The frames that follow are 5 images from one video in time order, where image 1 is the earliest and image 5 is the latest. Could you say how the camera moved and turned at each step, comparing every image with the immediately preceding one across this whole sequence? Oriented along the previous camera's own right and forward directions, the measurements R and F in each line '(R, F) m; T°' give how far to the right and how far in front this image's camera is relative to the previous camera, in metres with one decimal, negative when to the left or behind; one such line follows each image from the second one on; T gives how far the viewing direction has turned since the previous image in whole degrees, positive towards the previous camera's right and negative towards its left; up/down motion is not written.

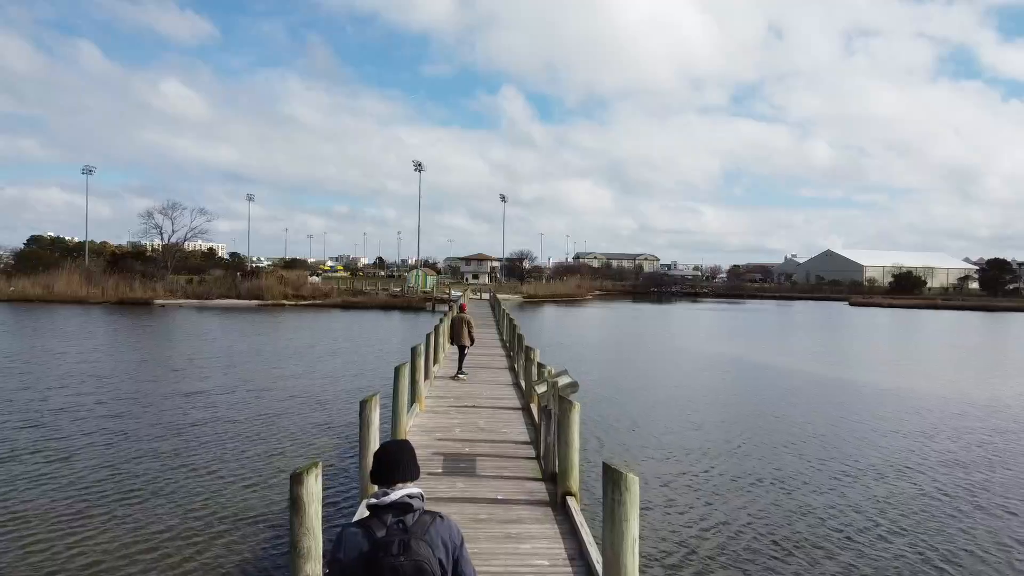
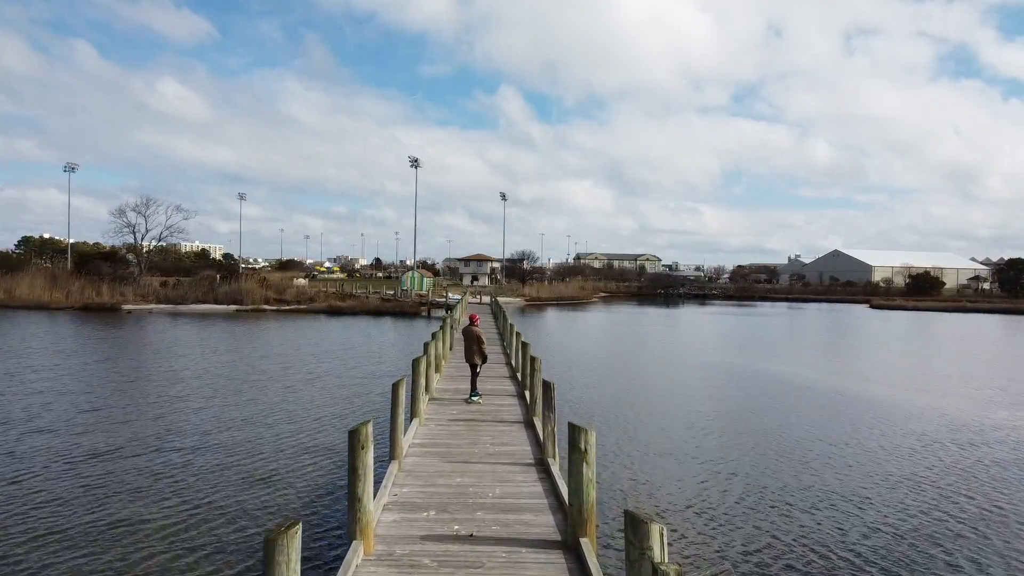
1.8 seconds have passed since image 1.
(-0.1, +1.8) m; 0°
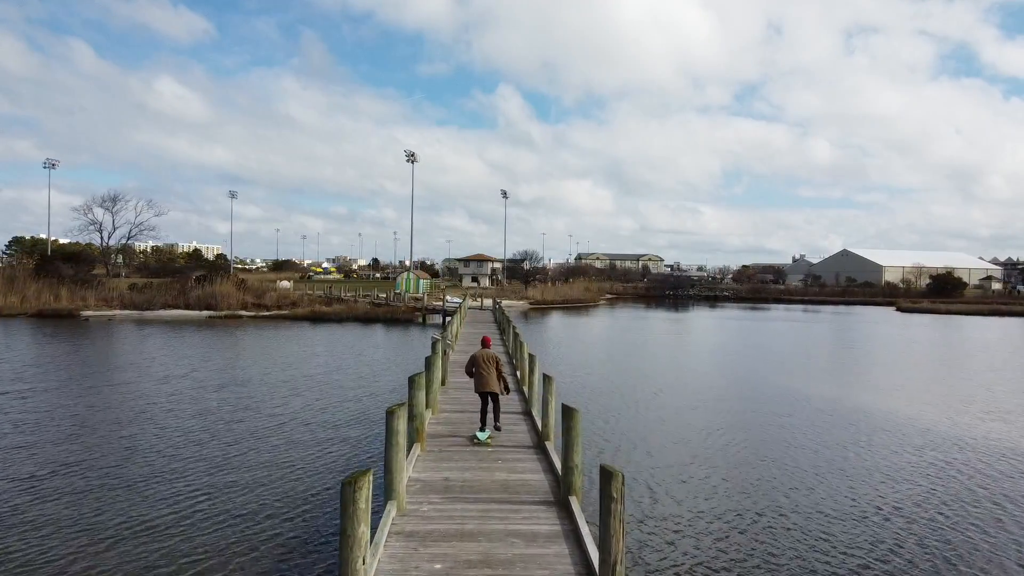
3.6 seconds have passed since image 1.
(-0.2, +2.0) m; 0°
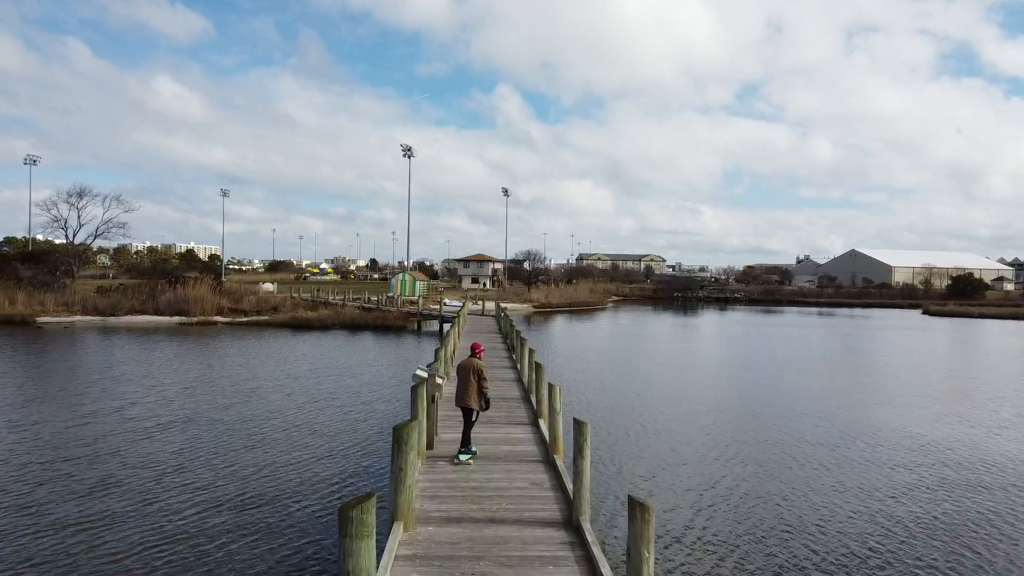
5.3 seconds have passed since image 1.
(-0.1, +1.7) m; 0°
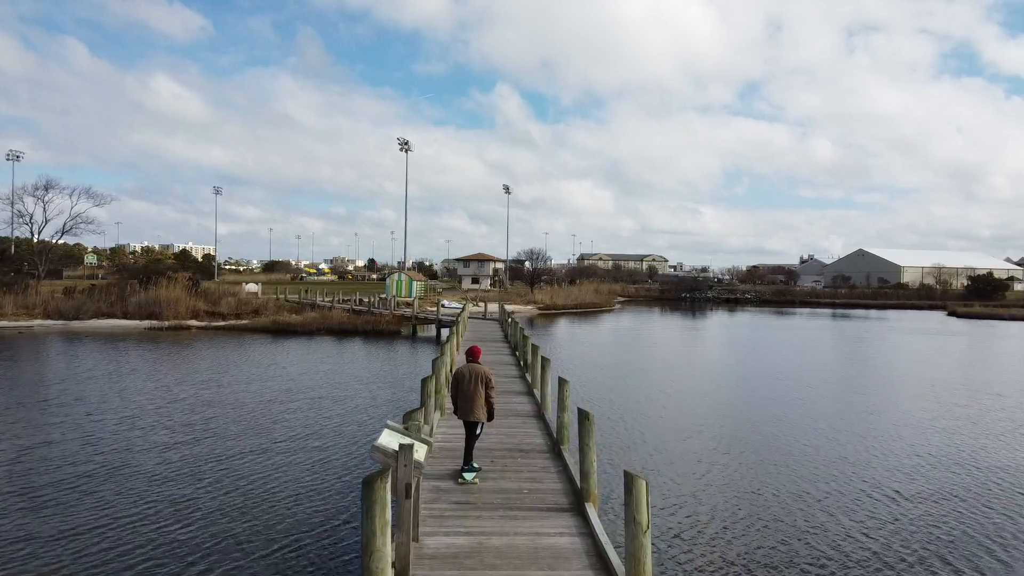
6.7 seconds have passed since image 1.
(-0.1, +1.4) m; 0°
